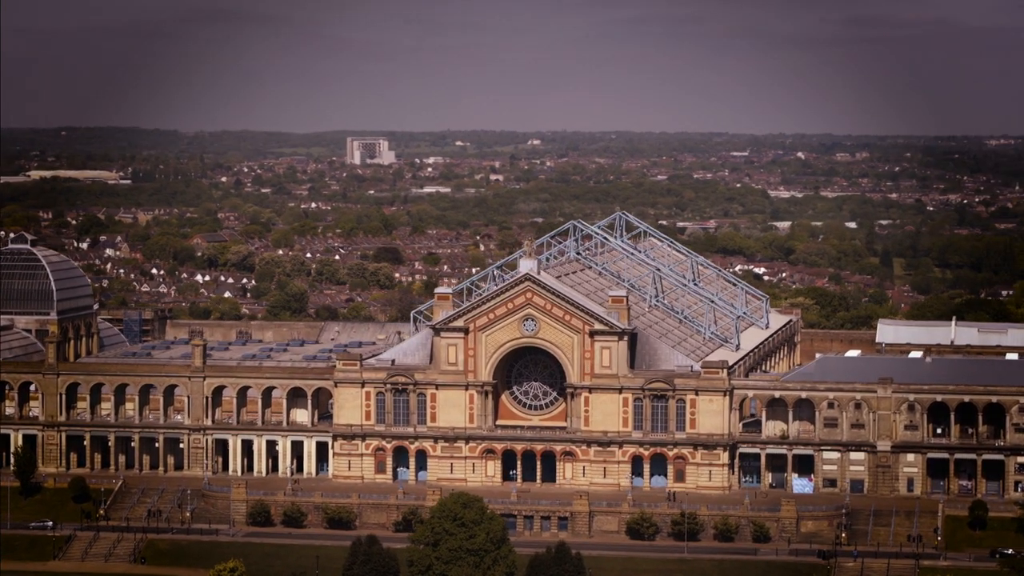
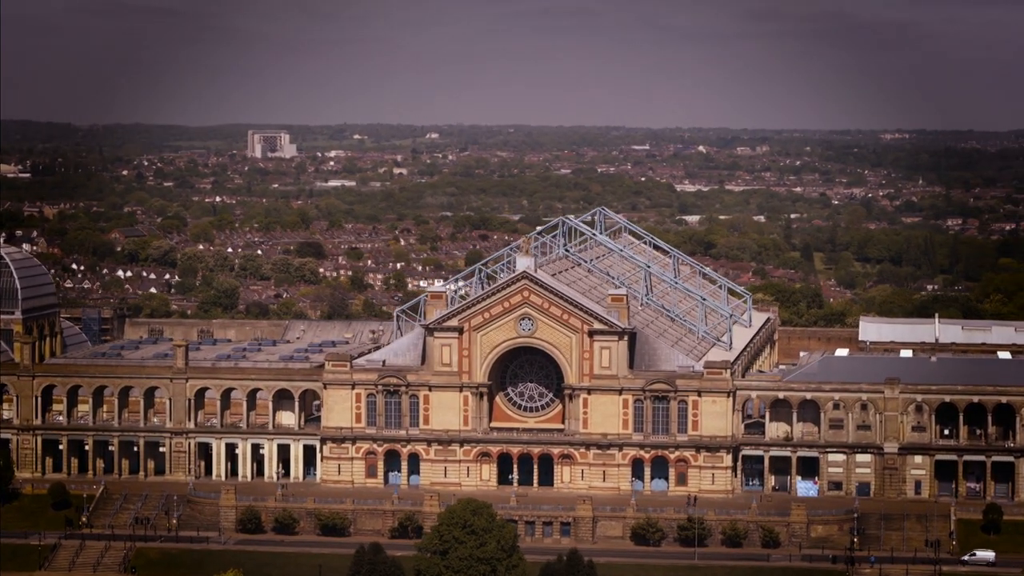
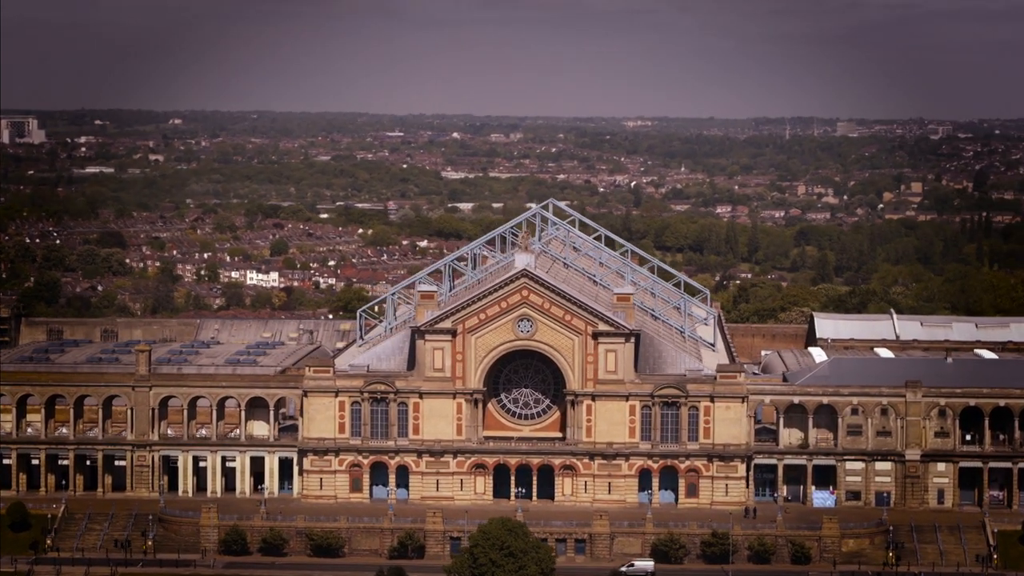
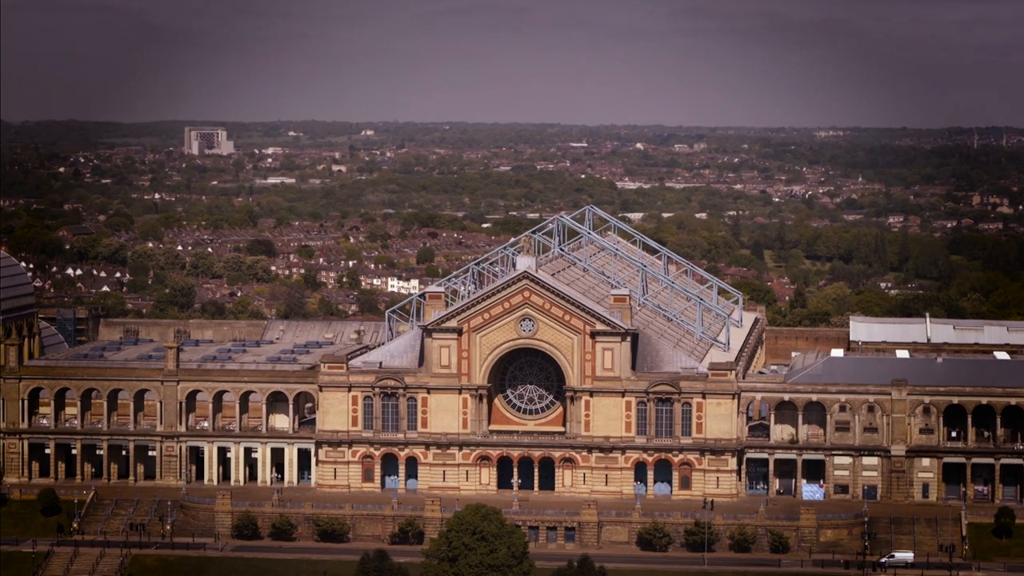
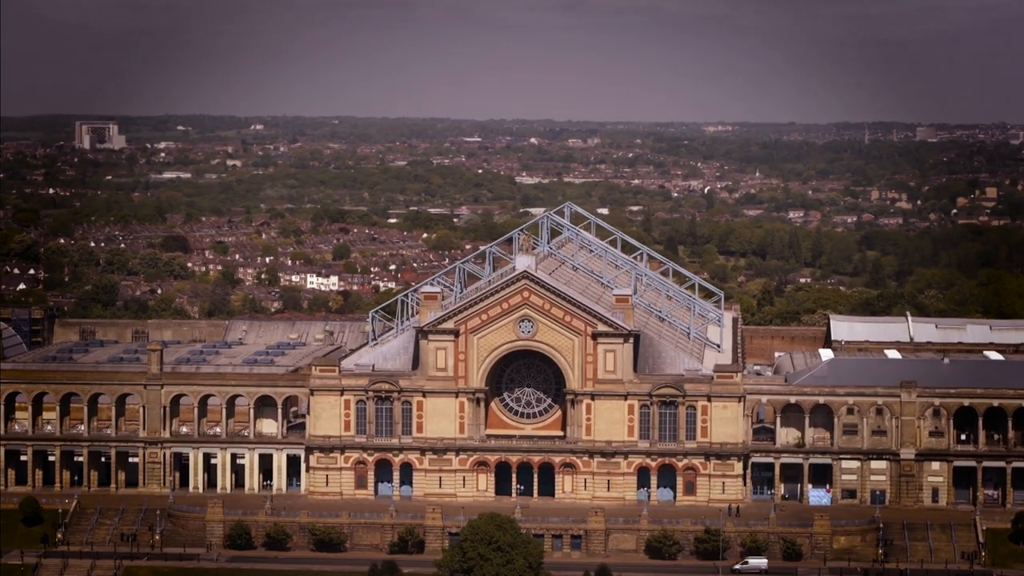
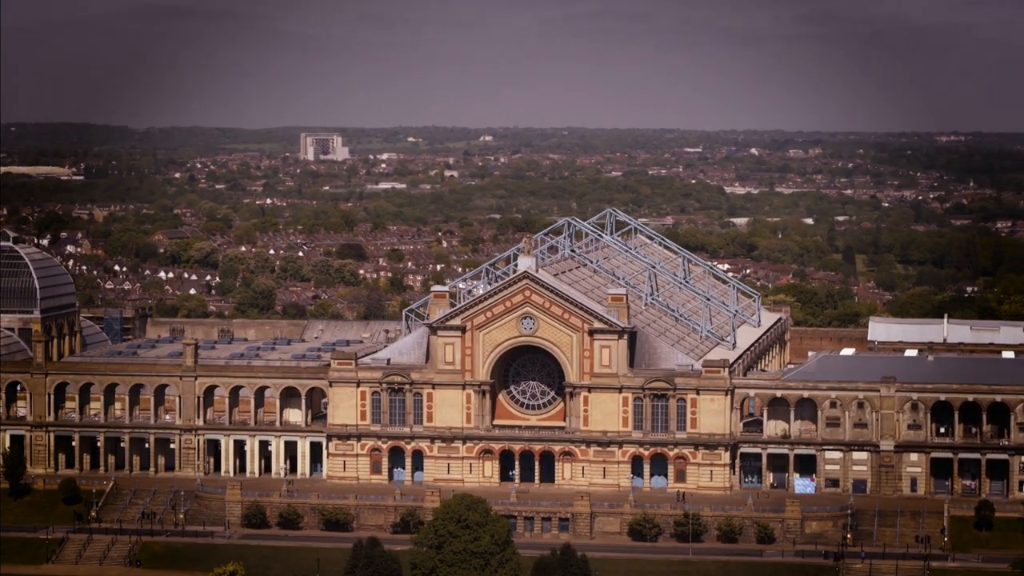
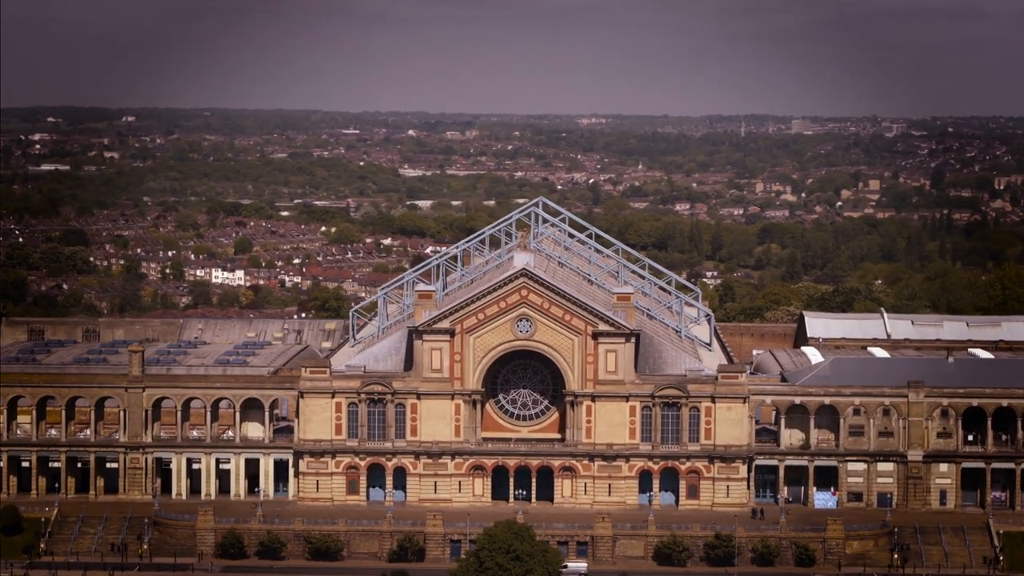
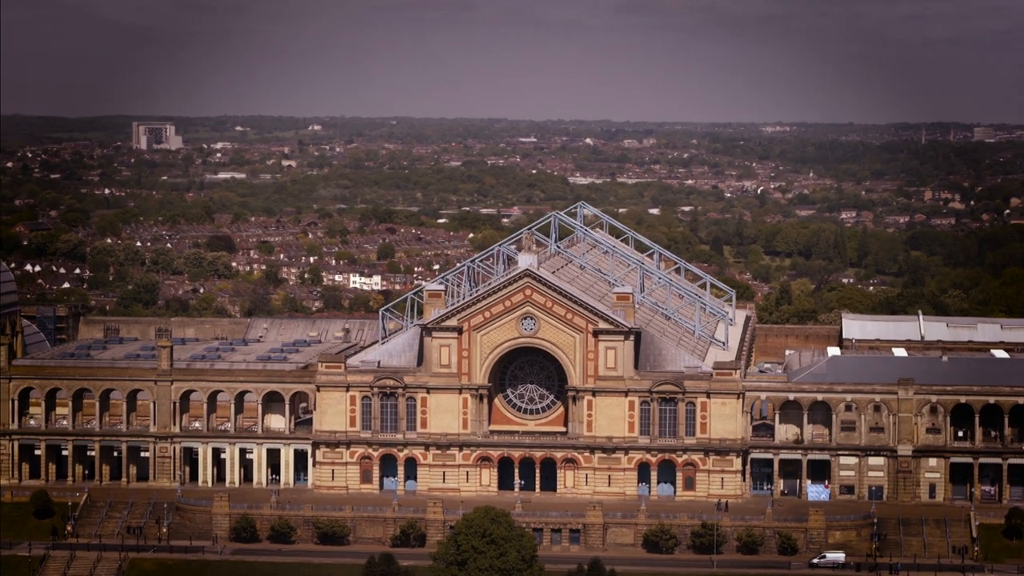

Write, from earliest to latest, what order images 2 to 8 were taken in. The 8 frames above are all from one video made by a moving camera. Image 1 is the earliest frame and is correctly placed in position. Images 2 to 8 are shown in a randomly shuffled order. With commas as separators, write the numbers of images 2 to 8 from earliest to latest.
6, 2, 4, 8, 5, 3, 7
